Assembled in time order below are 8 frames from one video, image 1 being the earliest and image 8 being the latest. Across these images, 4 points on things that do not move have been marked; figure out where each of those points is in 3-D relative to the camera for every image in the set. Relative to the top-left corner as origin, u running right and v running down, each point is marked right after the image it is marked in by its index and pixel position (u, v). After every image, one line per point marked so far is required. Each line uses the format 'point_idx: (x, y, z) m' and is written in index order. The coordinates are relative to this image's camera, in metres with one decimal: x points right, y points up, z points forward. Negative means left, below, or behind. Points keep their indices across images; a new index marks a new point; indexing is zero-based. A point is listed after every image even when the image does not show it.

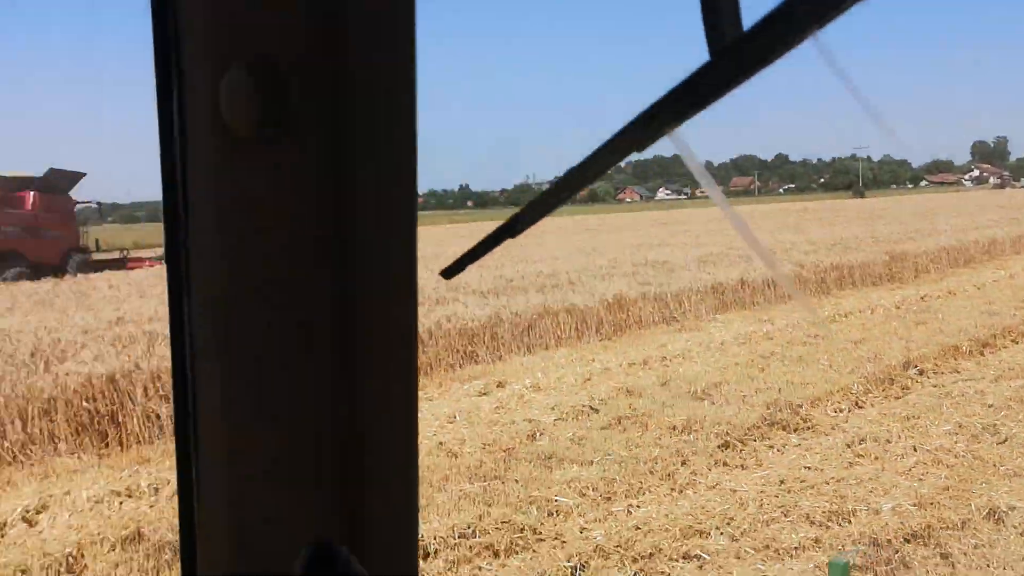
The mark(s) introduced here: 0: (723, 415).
0: (+1.4, -0.9, +6.4) m
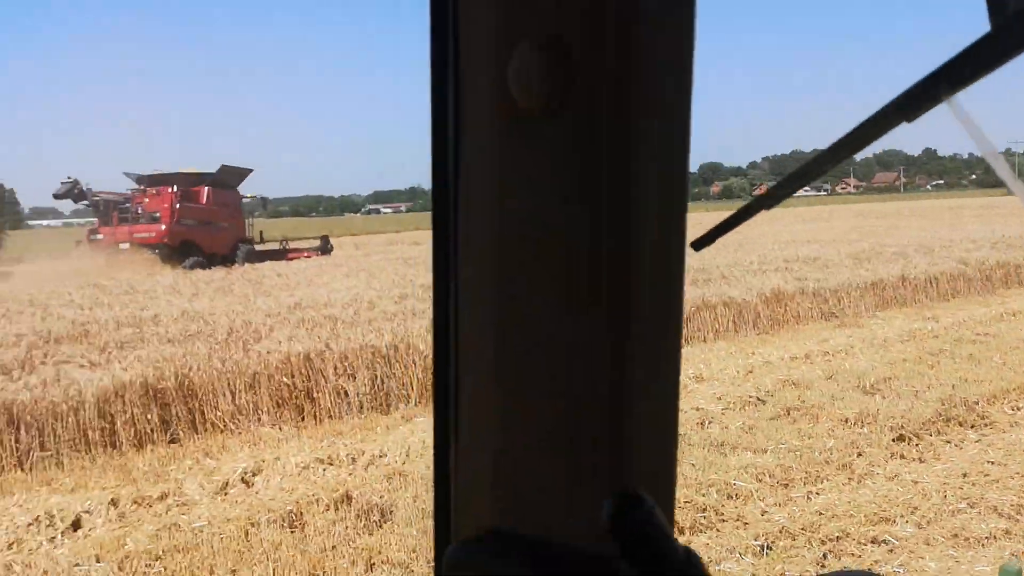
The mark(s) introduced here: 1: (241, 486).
0: (+2.6, -0.8, +6.4) m
1: (-1.5, -1.1, +5.1) m
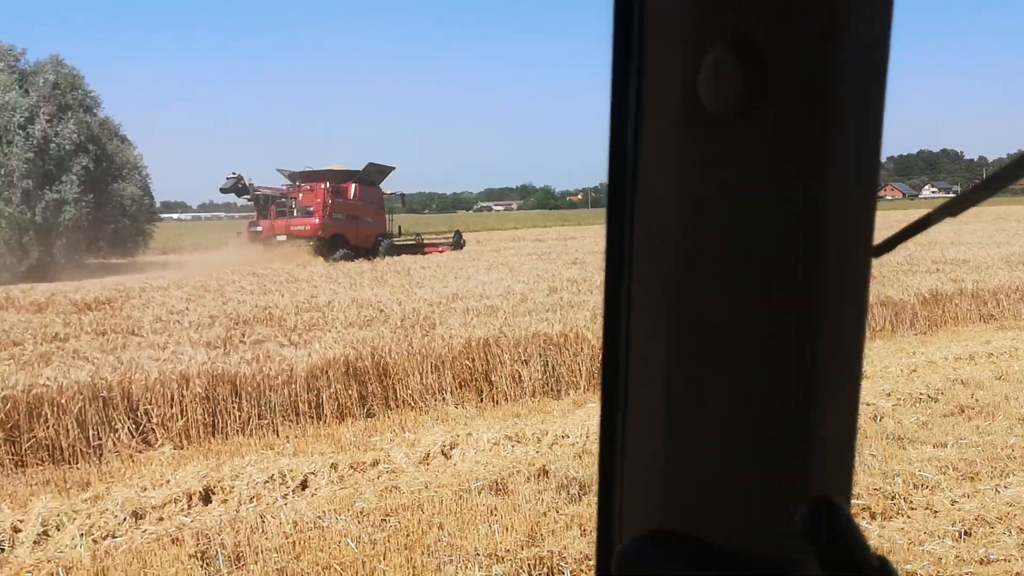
0: (+3.7, -0.8, +6.4) m
1: (-0.4, -1.0, +5.5) m
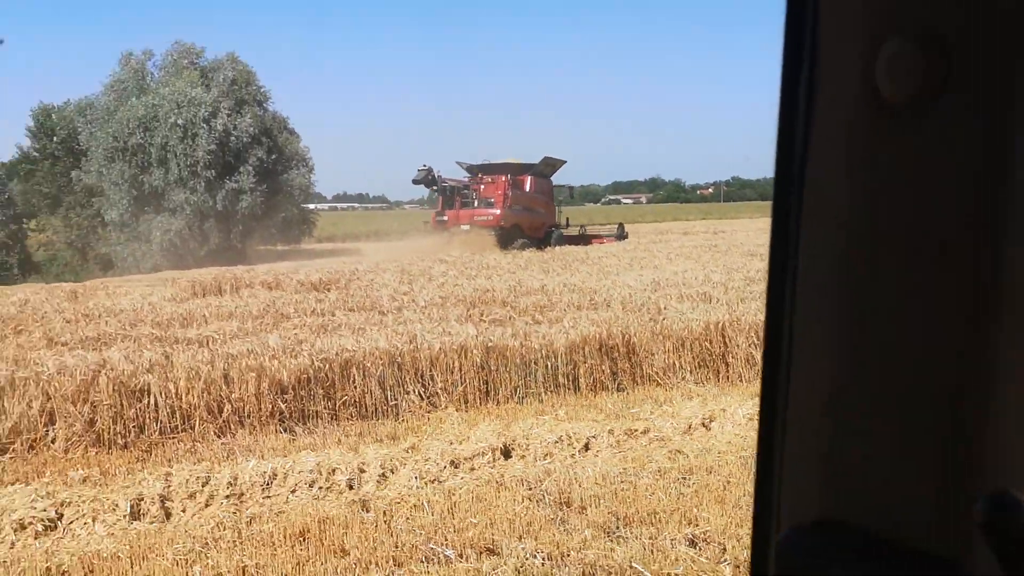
0: (+5.4, -0.8, +6.2) m
1: (+1.2, -0.9, +6.0) m
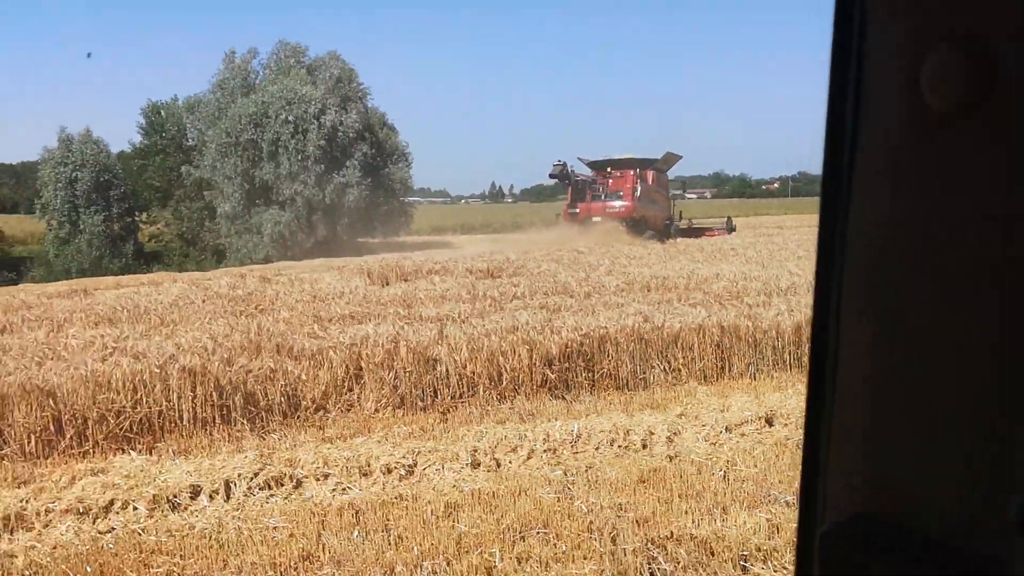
0: (+7.1, -0.7, +6.4) m
1: (+2.9, -0.8, +6.4) m
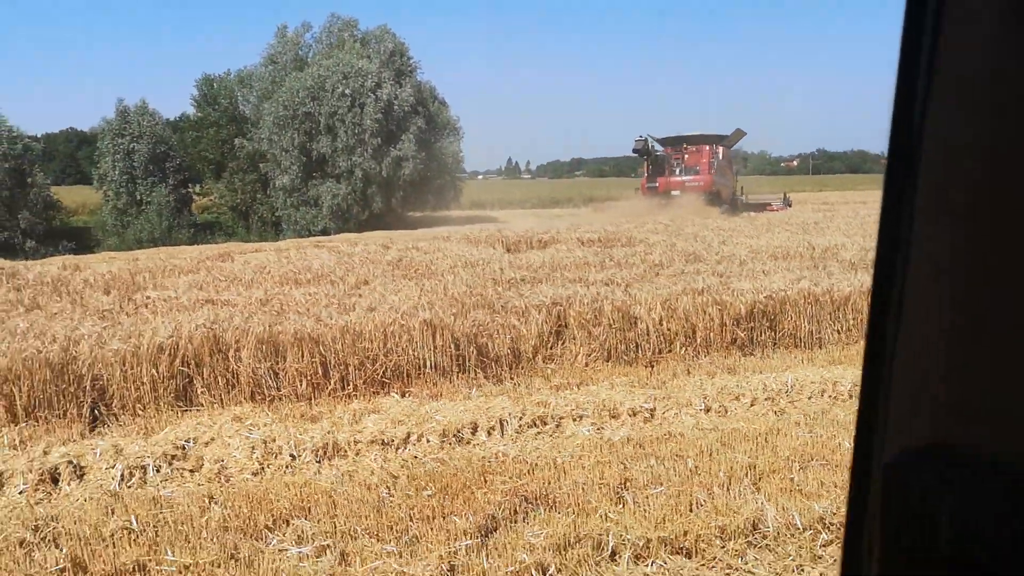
0: (+8.5, -0.5, +6.7) m
1: (+4.2, -0.5, +6.8) m
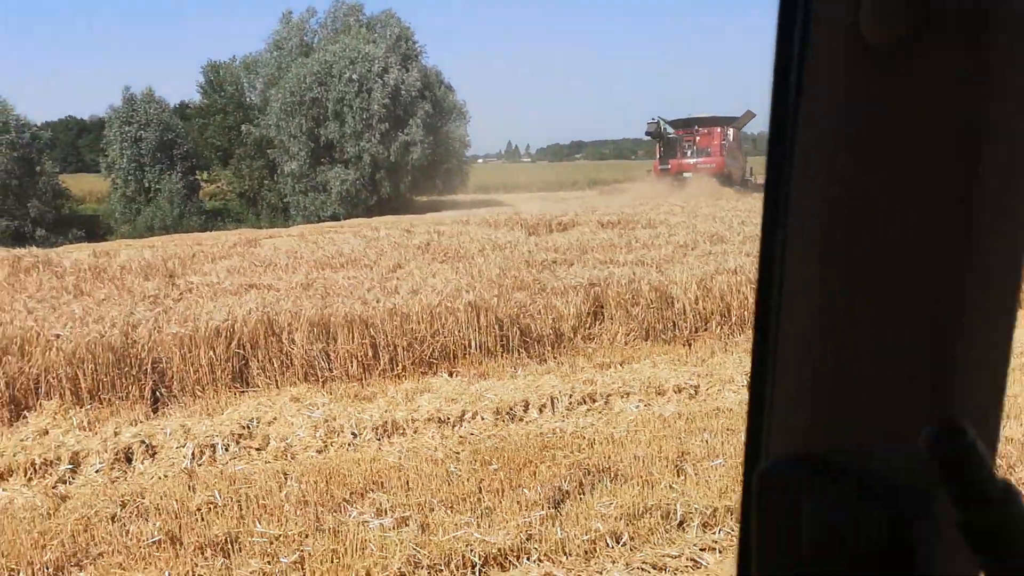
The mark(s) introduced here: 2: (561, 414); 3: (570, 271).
0: (+8.7, -0.3, +6.8) m
1: (+4.5, -0.4, +7.0) m
2: (+0.3, -0.7, +5.2) m
3: (+0.4, +0.1, +7.7) m
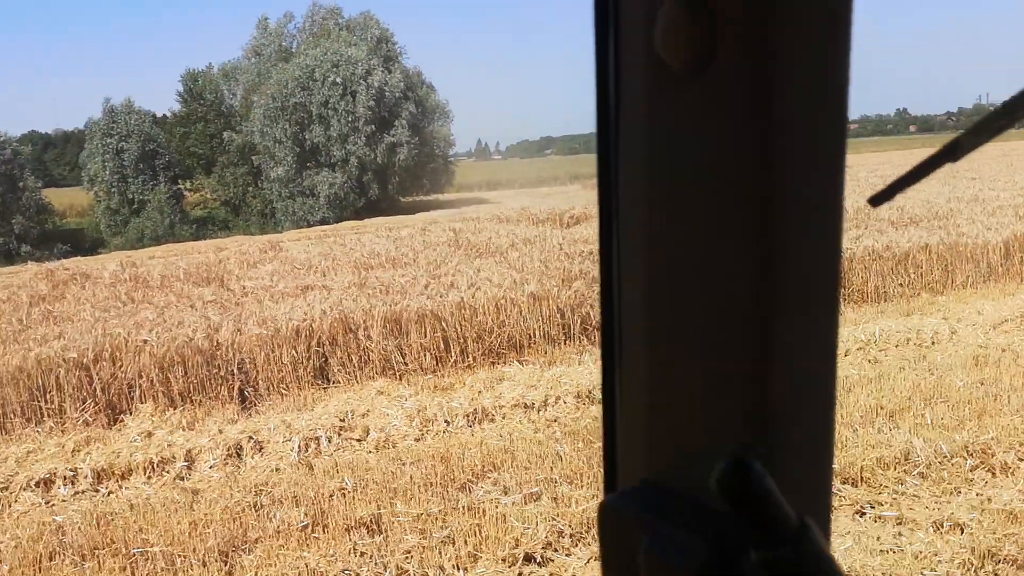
0: (+9.1, +0.1, +7.2) m
1: (+4.9, -0.1, +7.3) m
2: (+0.7, -0.6, +5.4) m
3: (+0.8, +0.2, +7.9) m
